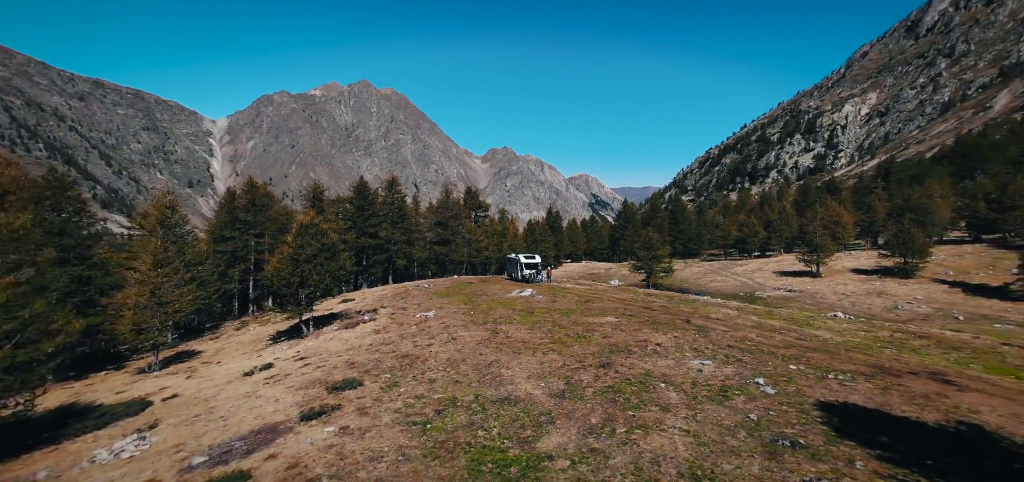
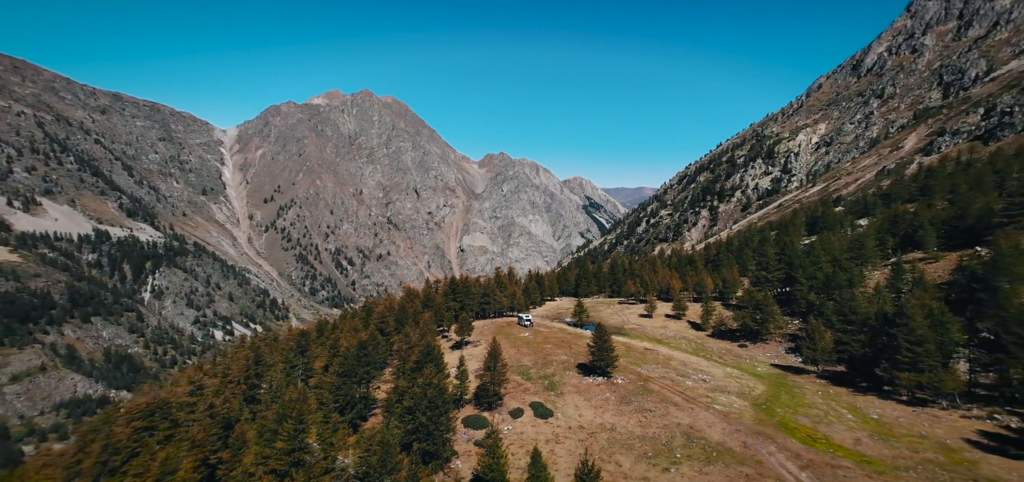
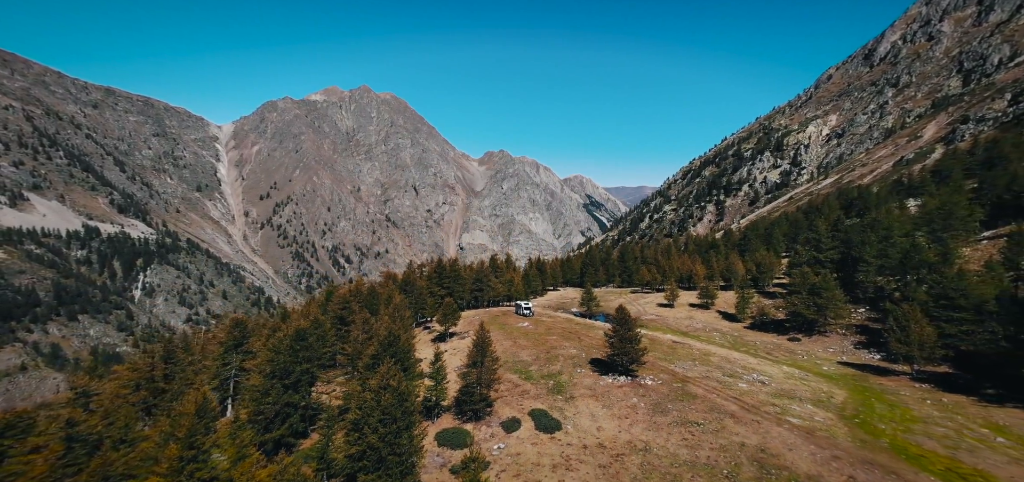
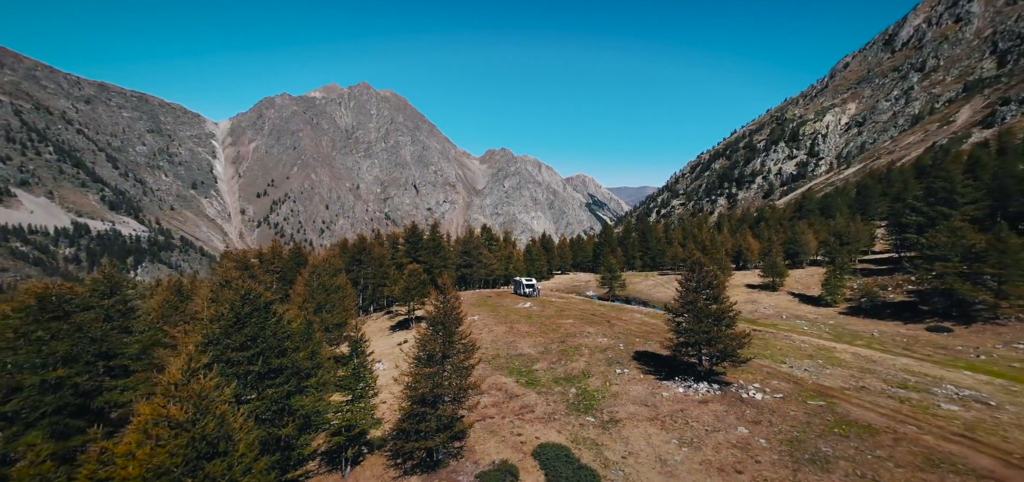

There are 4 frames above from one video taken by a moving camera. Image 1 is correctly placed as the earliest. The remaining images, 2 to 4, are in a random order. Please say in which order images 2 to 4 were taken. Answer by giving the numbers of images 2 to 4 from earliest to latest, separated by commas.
4, 3, 2
